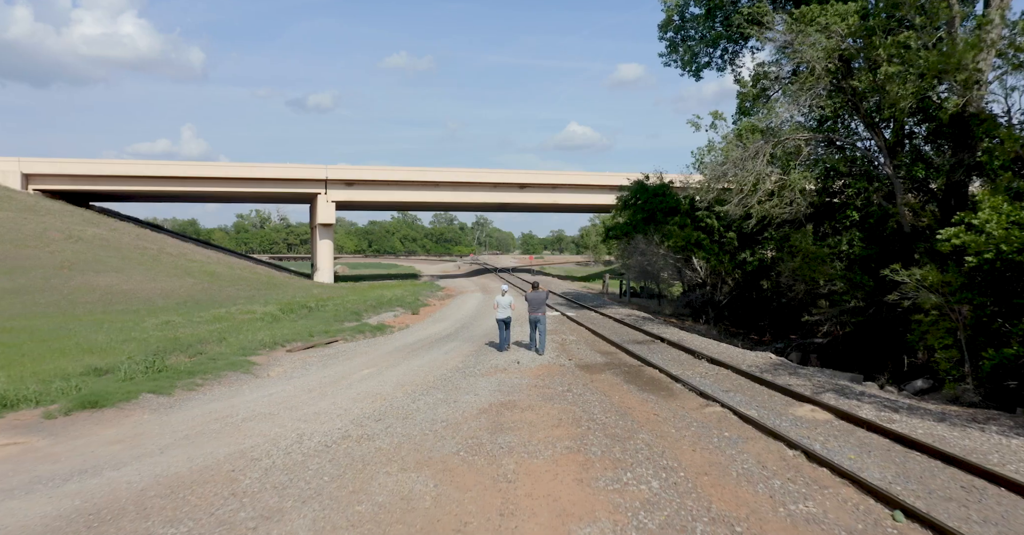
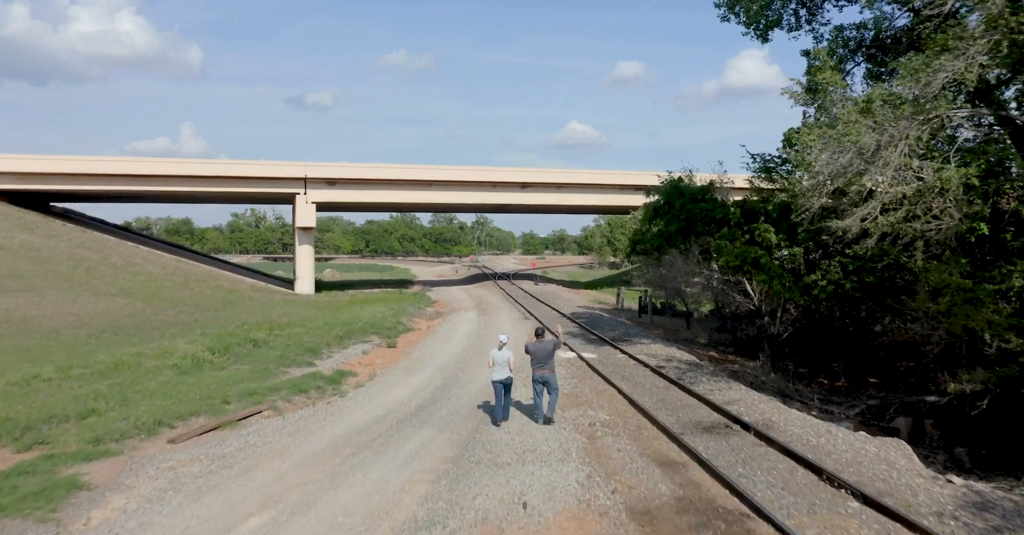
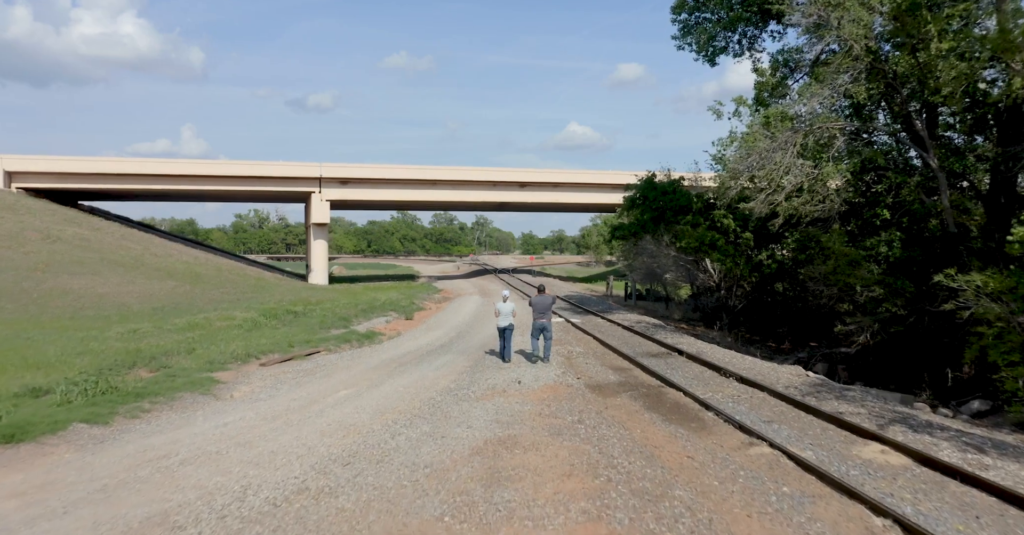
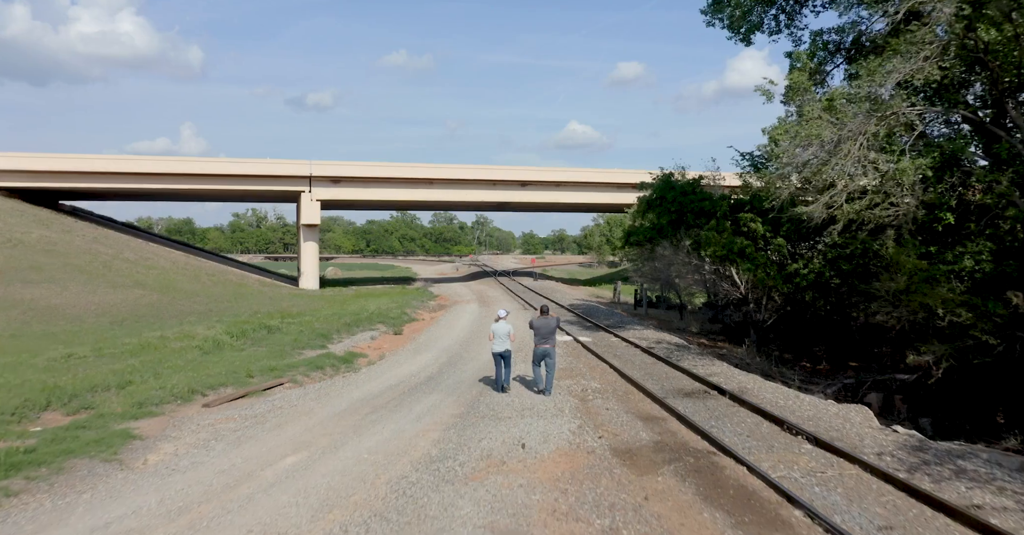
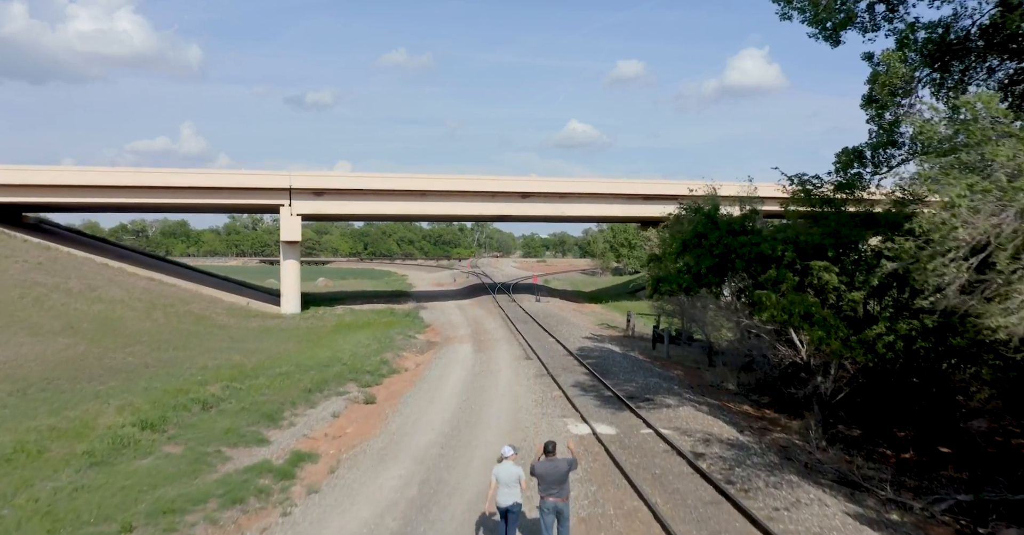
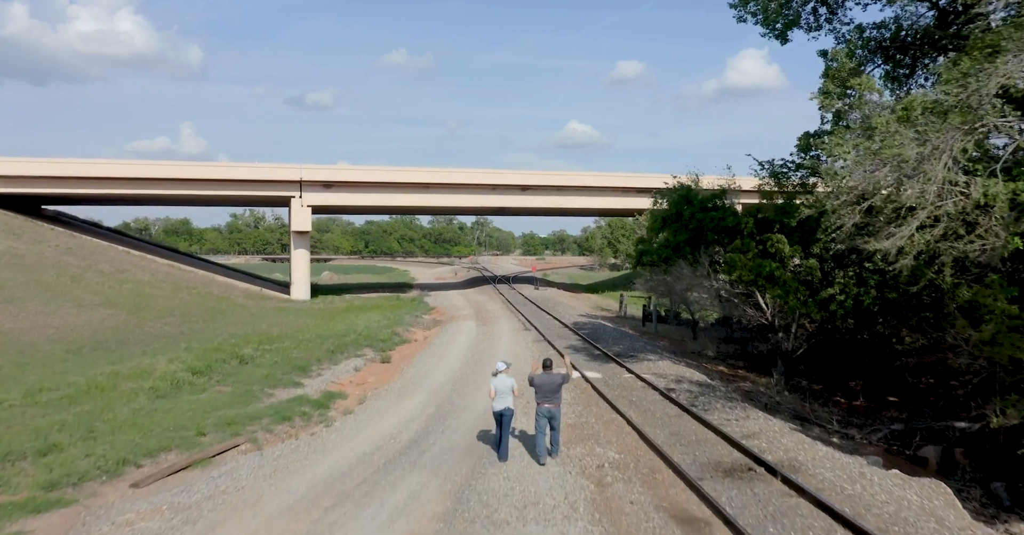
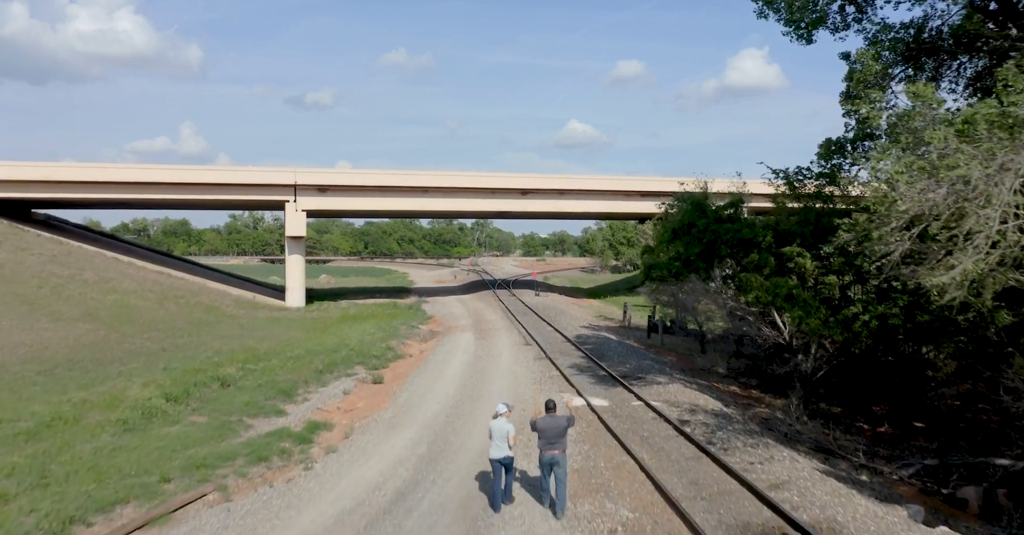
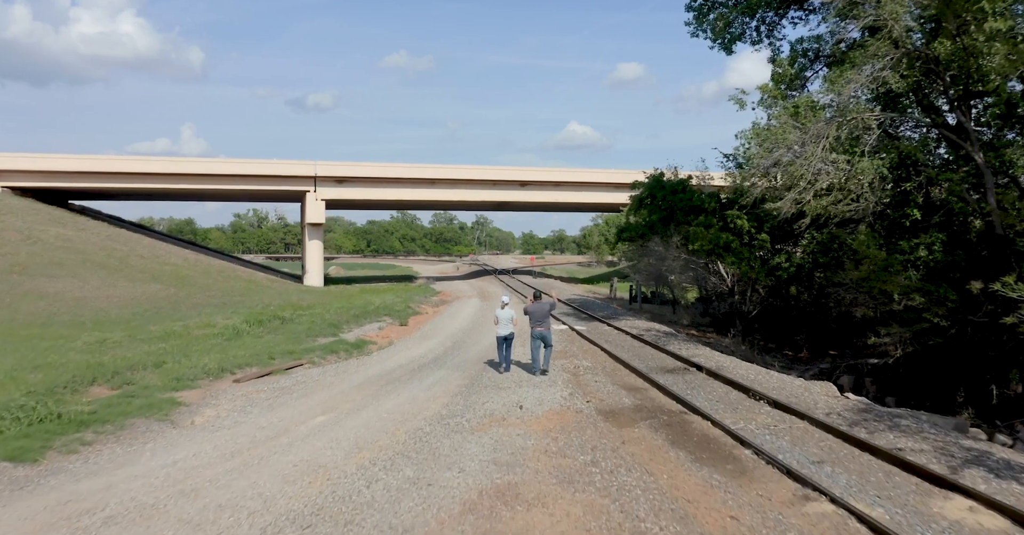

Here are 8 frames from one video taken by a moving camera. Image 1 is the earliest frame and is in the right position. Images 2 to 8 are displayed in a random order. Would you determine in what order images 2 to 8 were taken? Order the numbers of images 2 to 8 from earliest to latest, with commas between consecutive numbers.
3, 8, 4, 2, 6, 7, 5
